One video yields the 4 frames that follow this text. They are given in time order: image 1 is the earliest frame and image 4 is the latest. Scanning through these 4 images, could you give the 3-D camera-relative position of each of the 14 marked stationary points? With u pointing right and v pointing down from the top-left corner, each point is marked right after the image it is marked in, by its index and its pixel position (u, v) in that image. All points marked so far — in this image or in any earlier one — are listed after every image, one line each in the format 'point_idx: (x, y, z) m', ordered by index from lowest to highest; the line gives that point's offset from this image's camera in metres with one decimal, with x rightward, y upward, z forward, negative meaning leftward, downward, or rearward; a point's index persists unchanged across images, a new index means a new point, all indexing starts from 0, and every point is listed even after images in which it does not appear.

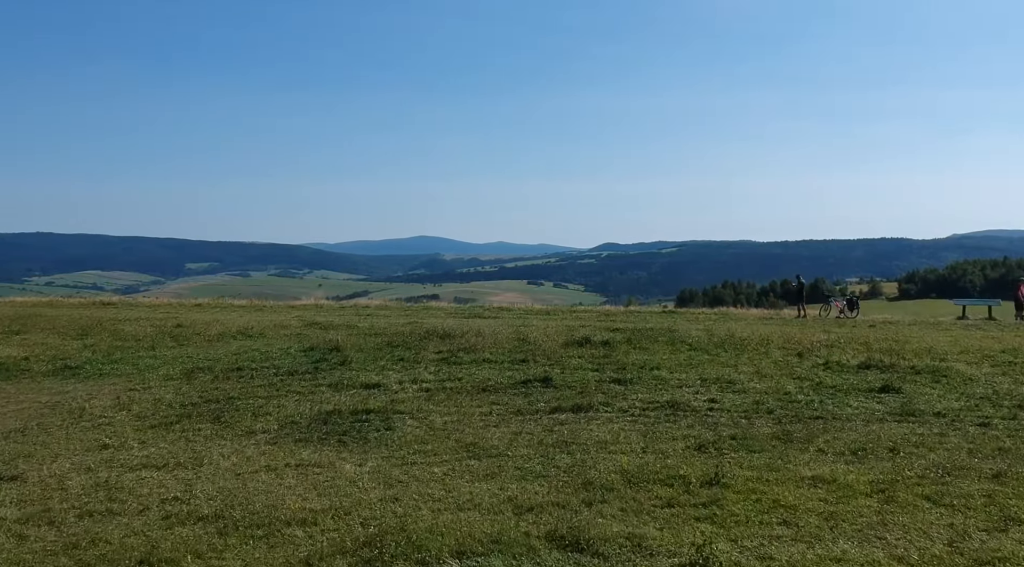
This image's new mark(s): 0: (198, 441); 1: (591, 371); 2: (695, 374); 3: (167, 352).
0: (-3.4, -1.7, +10.6) m
1: (+1.2, -1.4, +14.8) m
2: (+2.8, -1.4, +14.6) m
3: (-6.1, -1.2, +16.9) m
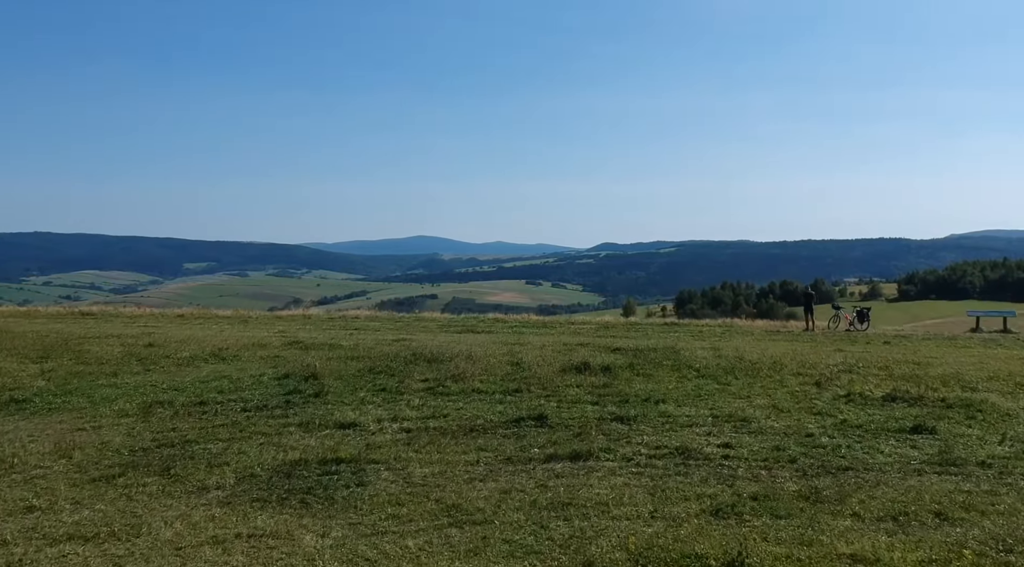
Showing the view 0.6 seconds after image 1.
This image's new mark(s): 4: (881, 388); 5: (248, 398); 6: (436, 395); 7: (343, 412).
0: (-3.6, -2.1, +9.3) m
1: (+1.1, -1.7, +13.4) m
2: (+2.7, -1.7, +13.2) m
3: (-6.2, -1.6, +15.6) m
4: (+5.7, -1.6, +14.9) m
5: (-3.8, -1.7, +13.8) m
6: (-1.1, -1.7, +14.3) m
7: (-2.2, -1.7, +12.8) m
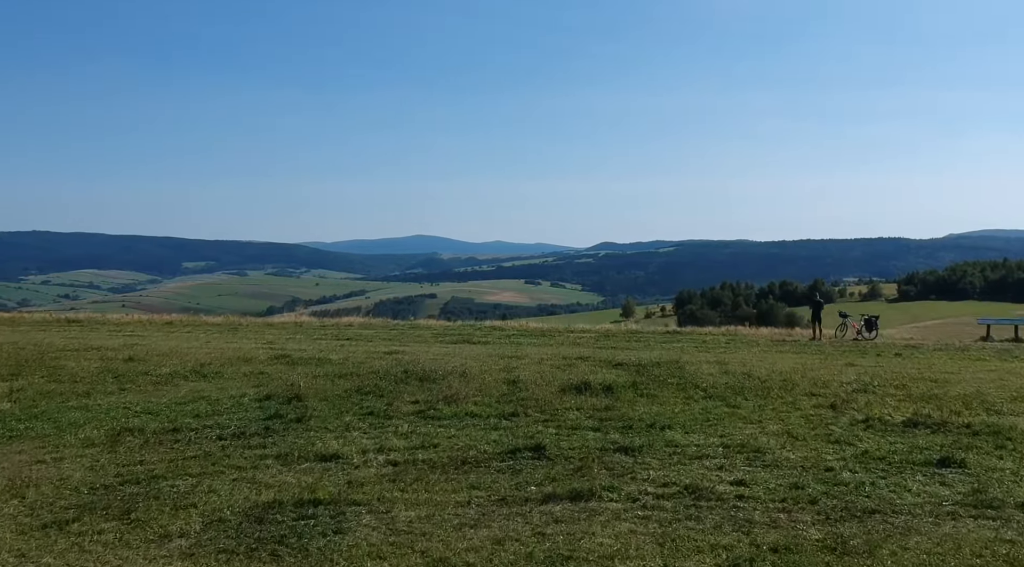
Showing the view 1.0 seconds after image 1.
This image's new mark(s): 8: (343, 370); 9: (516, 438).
0: (-3.6, -2.3, +8.4) m
1: (+1.0, -2.0, +12.5) m
2: (+2.6, -2.0, +12.3) m
3: (-6.3, -1.8, +14.7) m
4: (+5.7, -1.9, +14.0) m
5: (-3.8, -1.9, +12.9) m
6: (-1.2, -1.9, +13.4) m
7: (-2.3, -1.9, +11.9) m
8: (-3.1, -1.6, +17.6) m
9: (+0.1, -1.9, +12.1) m
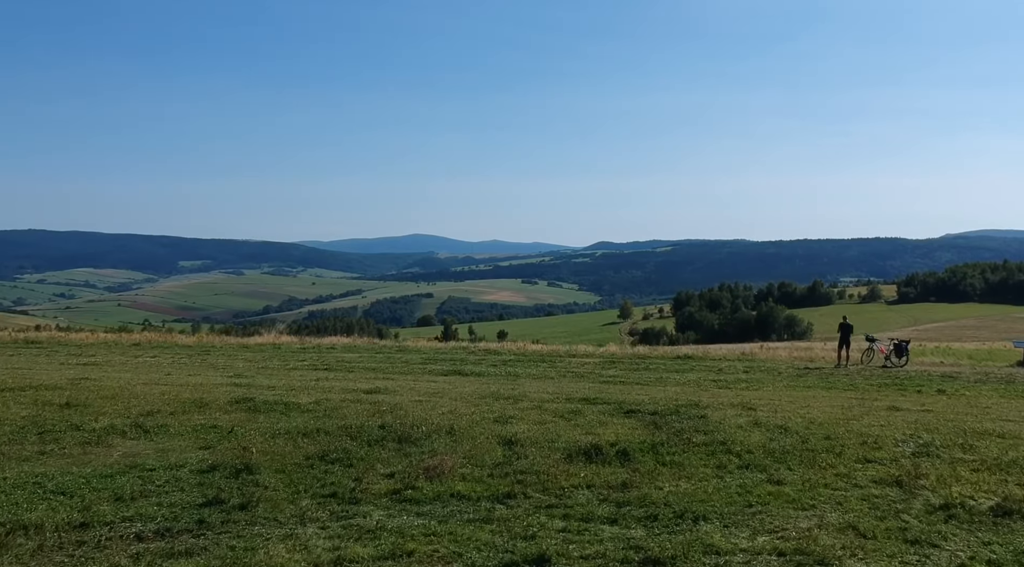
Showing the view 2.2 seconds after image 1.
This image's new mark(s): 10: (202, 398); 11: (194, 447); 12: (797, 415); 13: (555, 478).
0: (-3.6, -2.9, +5.8) m
1: (+1.0, -2.6, +10.0) m
2: (+2.6, -2.6, +9.8) m
3: (-6.3, -2.4, +12.1) m
4: (+5.6, -2.5, +11.5) m
5: (-3.9, -2.5, +10.3) m
6: (-1.2, -2.5, +10.8) m
7: (-2.3, -2.5, +9.3) m
8: (-3.1, -2.2, +15.1) m
9: (0.0, -2.5, +9.5) m
10: (-5.7, -2.1, +18.0) m
11: (-4.5, -2.3, +13.7) m
12: (+5.0, -2.3, +16.8) m
13: (+0.5, -2.4, +11.8) m
